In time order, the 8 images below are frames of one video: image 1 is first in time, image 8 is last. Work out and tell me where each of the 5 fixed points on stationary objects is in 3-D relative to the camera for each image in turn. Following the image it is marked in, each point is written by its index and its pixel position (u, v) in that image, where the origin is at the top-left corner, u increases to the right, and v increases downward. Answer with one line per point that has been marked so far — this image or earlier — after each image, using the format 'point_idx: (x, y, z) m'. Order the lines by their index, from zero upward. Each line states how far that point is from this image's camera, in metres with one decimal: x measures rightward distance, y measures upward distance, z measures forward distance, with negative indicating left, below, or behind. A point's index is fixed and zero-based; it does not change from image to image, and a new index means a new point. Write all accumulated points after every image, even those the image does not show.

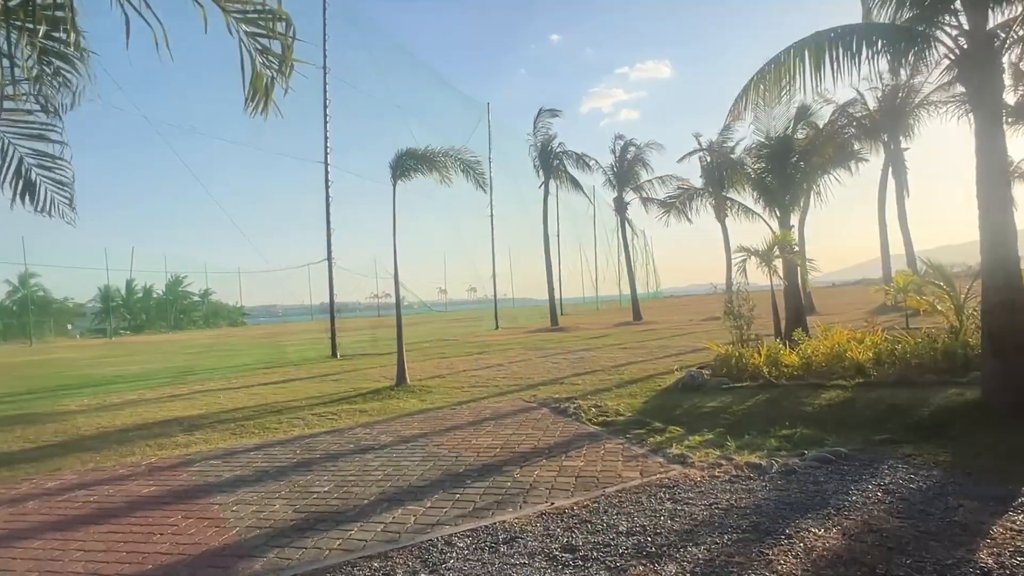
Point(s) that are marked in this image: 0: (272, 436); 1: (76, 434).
0: (-3.1, -1.9, +8.7) m
1: (-6.3, -2.1, +9.8) m
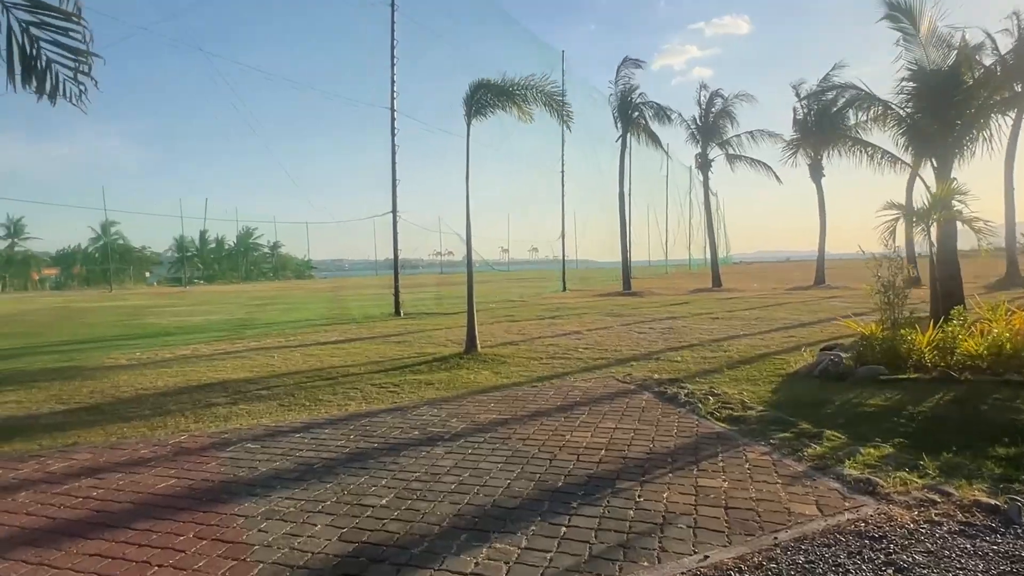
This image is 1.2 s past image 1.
0: (-2.1, -1.3, +7.4) m
1: (-5.1, -1.4, +8.7) m
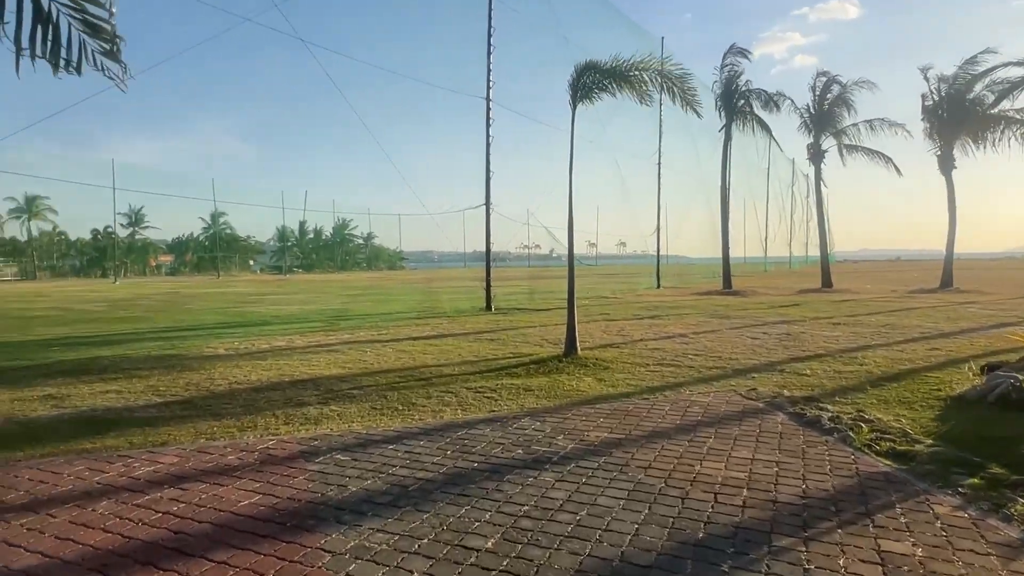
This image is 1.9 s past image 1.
0: (-1.0, -1.3, +6.9) m
1: (-3.8, -1.3, +8.5) m
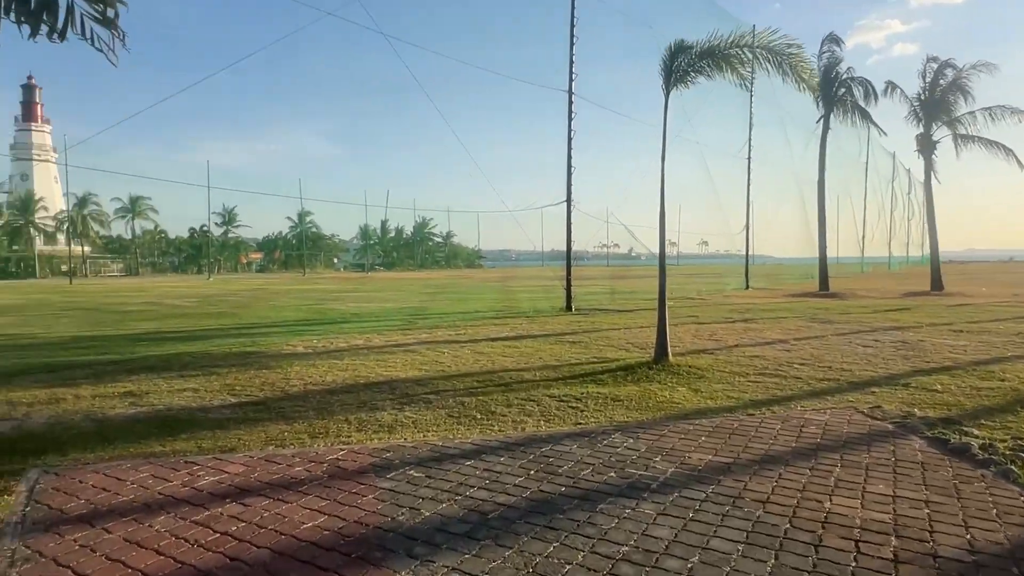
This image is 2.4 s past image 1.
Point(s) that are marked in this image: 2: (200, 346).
0: (-0.2, -1.3, +6.3) m
1: (-2.8, -1.3, +8.3) m
2: (-6.0, -1.1, +13.0) m
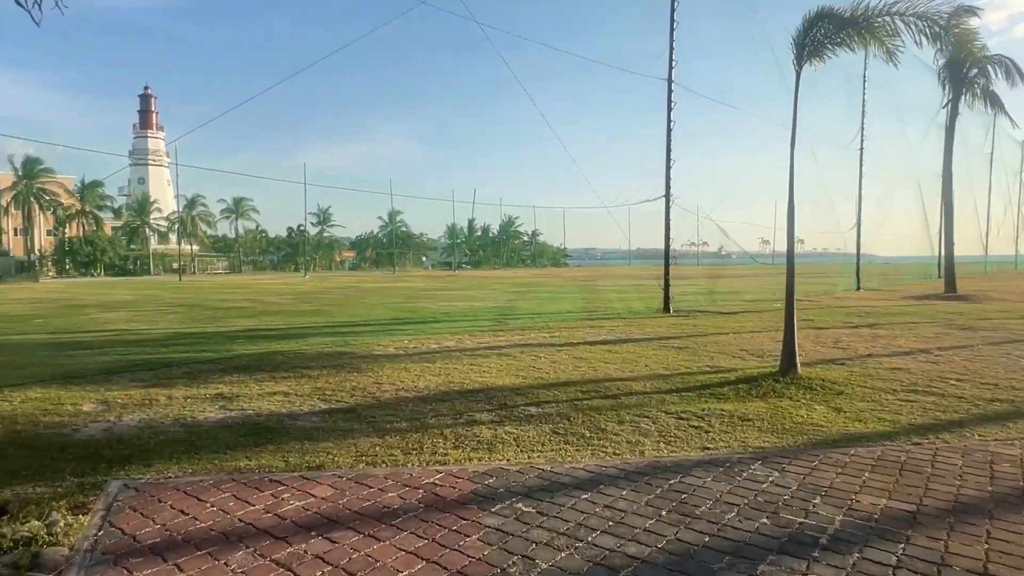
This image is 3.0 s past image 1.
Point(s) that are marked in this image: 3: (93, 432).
0: (+0.8, -1.3, +5.5) m
1: (-1.6, -1.2, +7.8) m
2: (-4.2, -1.1, +12.9) m
3: (-4.0, -1.4, +6.4) m
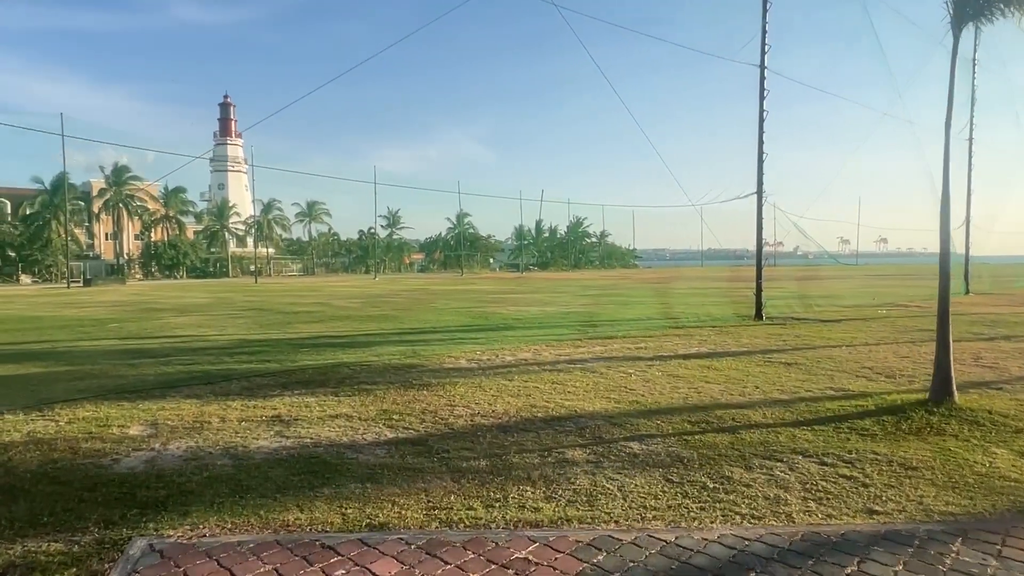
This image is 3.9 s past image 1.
0: (+1.5, -1.4, +4.3) m
1: (-0.7, -1.4, +6.8) m
2: (-2.7, -1.2, +12.1) m
3: (-3.2, -1.5, +5.7) m
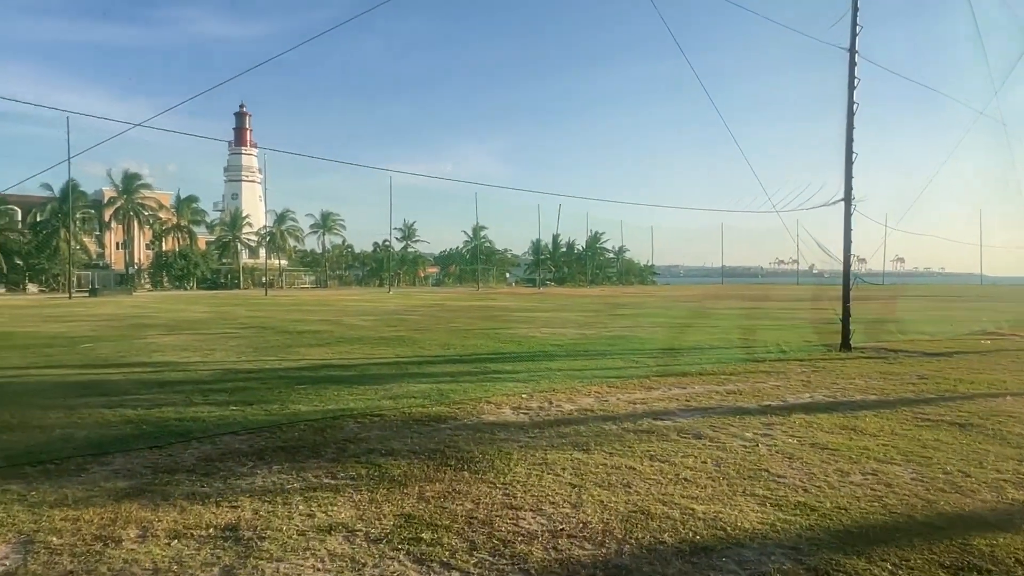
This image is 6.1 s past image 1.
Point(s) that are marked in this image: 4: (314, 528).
0: (+2.1, -1.6, +1.4) m
1: (0.0, -1.6, +4.0) m
2: (-1.9, -1.5, +9.4) m
3: (-2.5, -1.6, +2.9) m
4: (-1.3, -1.6, +4.4) m
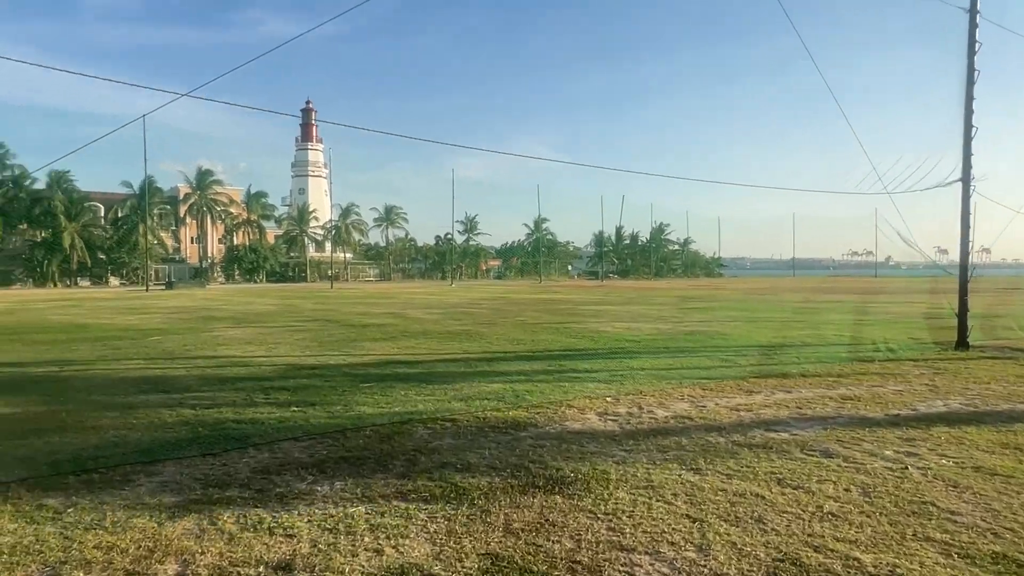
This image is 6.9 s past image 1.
0: (+2.4, -1.6, +0.3) m
1: (+0.5, -1.5, +3.1) m
2: (-0.9, -1.4, +8.6) m
3: (-2.0, -1.6, +2.2) m
4: (-0.7, -1.5, +3.6) m
